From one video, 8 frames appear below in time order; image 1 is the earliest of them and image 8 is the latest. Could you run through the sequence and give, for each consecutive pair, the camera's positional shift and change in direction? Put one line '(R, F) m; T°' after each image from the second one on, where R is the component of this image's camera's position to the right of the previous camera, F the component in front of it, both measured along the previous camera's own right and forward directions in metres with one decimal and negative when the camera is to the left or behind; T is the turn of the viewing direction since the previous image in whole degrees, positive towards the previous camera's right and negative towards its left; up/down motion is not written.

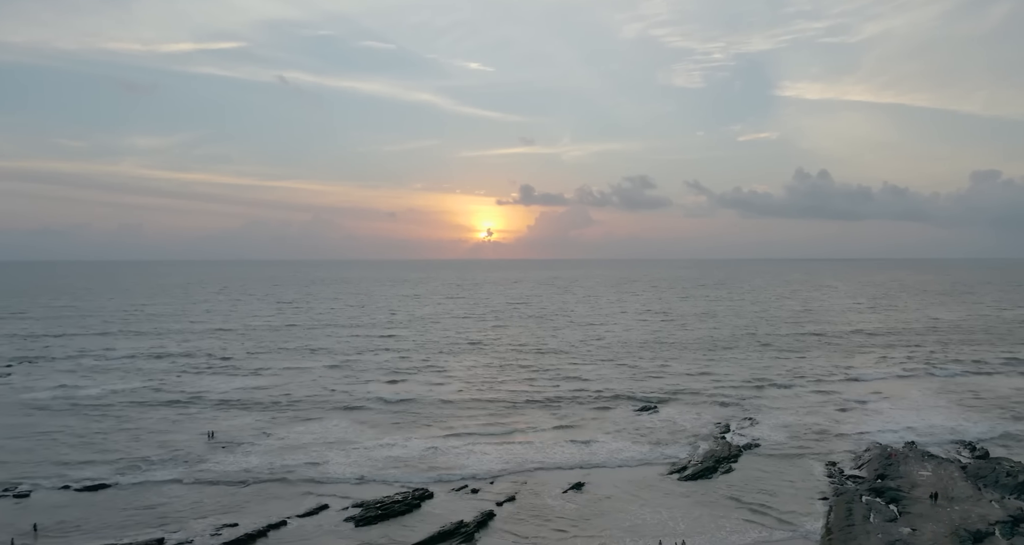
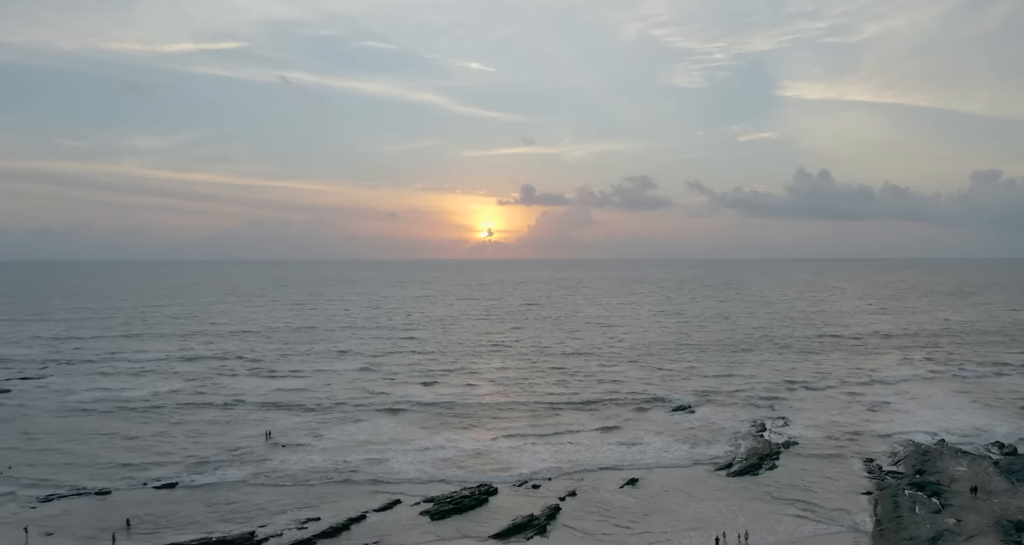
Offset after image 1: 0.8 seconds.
(-2.2, -1.9) m; 0°
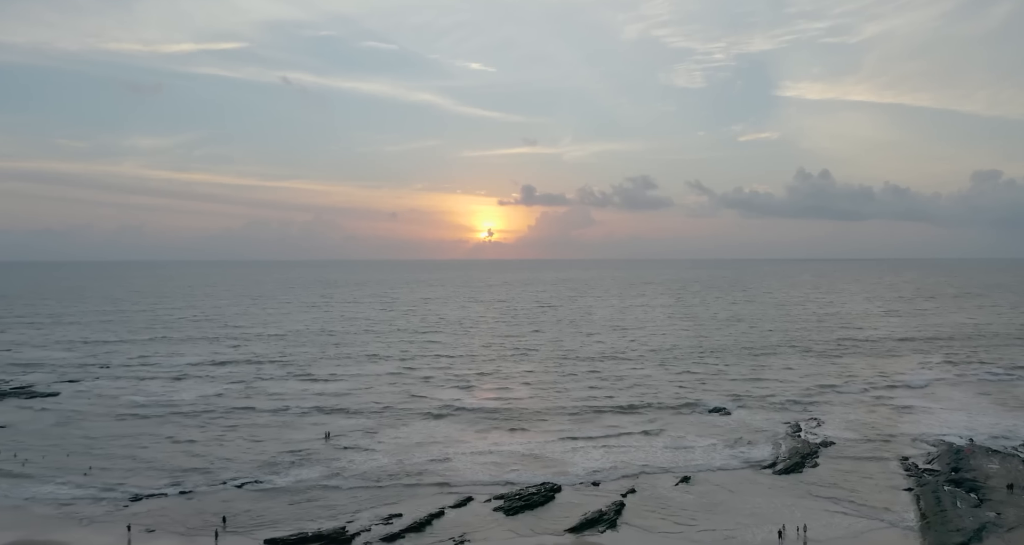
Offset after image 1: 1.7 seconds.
(-2.6, -2.3) m; 0°
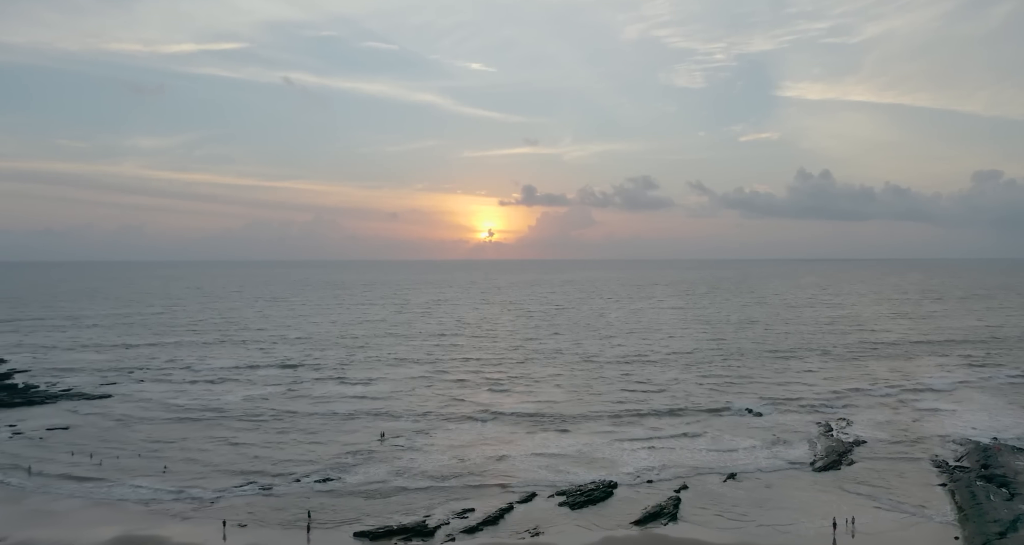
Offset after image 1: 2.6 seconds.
(-2.6, -2.5) m; 0°
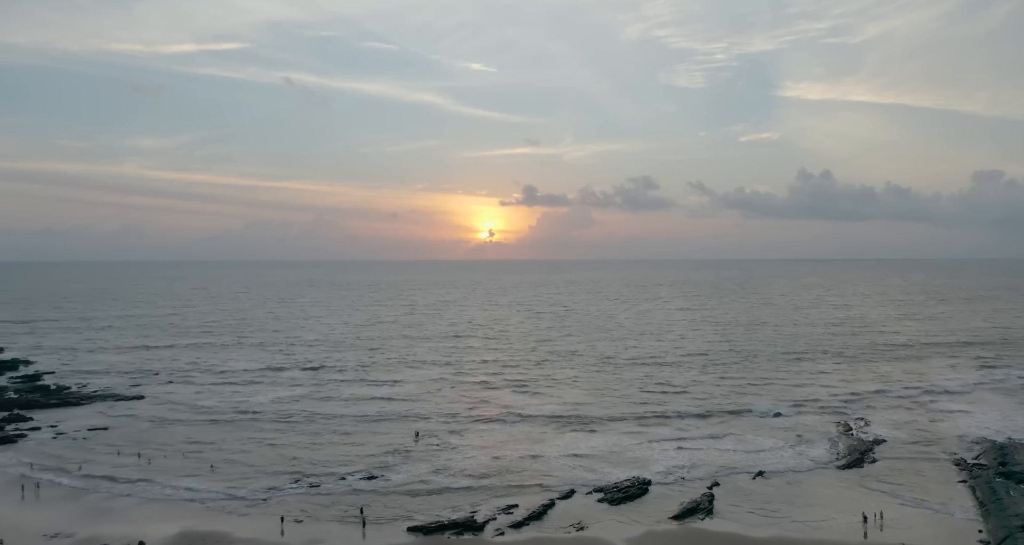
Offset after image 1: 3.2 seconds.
(-1.8, -1.7) m; 0°
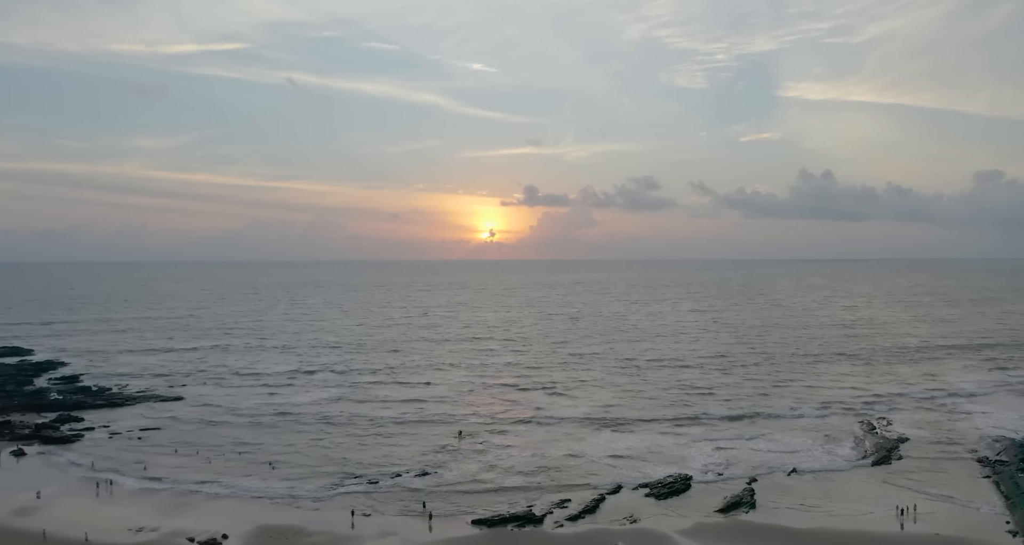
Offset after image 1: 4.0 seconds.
(-2.4, -2.4) m; 0°
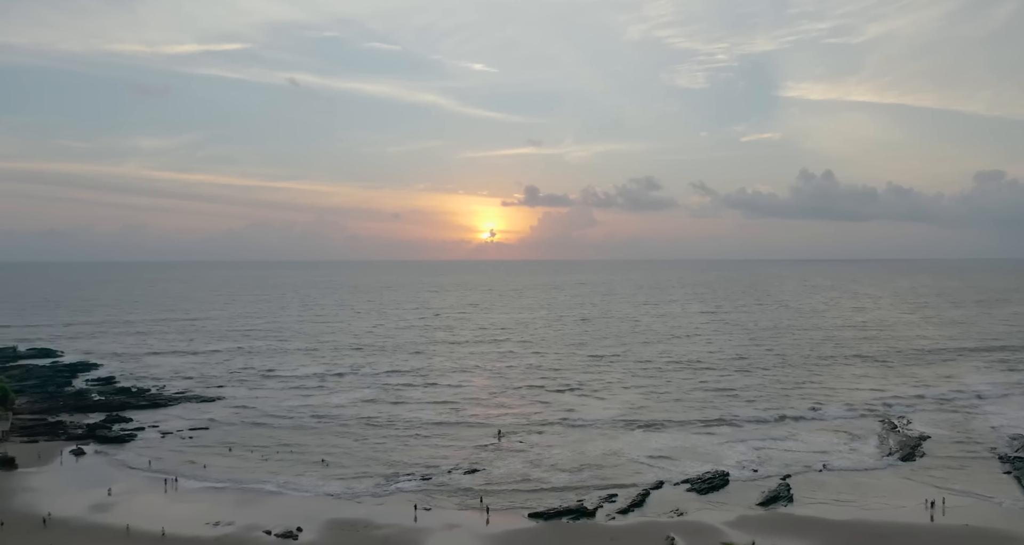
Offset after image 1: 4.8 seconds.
(-2.5, -2.5) m; 0°
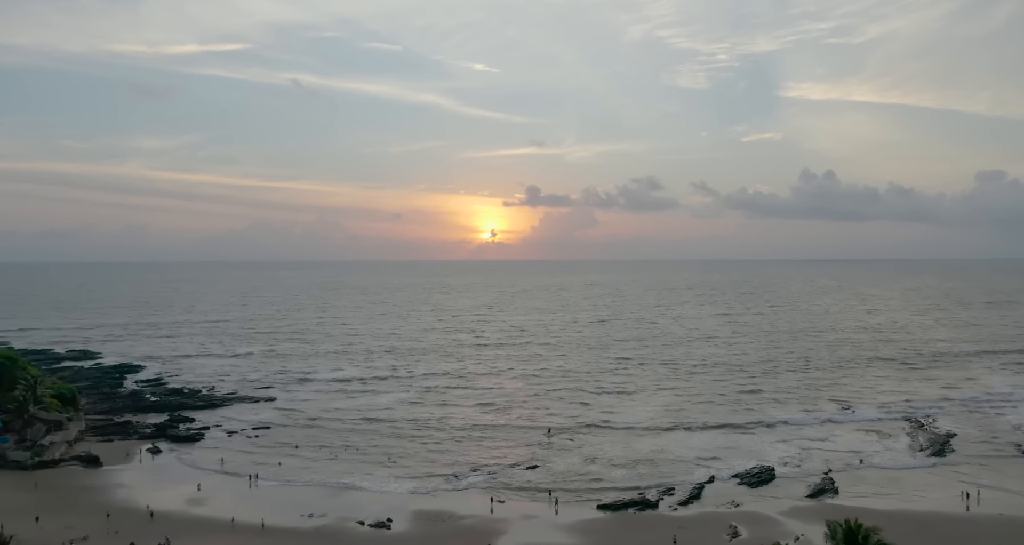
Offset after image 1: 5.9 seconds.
(-3.5, -3.5) m; 0°
